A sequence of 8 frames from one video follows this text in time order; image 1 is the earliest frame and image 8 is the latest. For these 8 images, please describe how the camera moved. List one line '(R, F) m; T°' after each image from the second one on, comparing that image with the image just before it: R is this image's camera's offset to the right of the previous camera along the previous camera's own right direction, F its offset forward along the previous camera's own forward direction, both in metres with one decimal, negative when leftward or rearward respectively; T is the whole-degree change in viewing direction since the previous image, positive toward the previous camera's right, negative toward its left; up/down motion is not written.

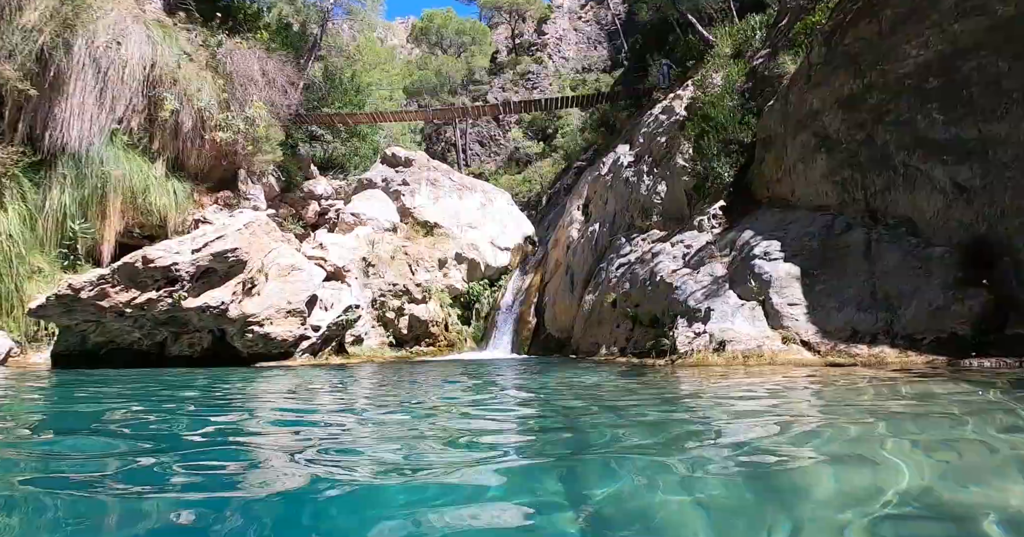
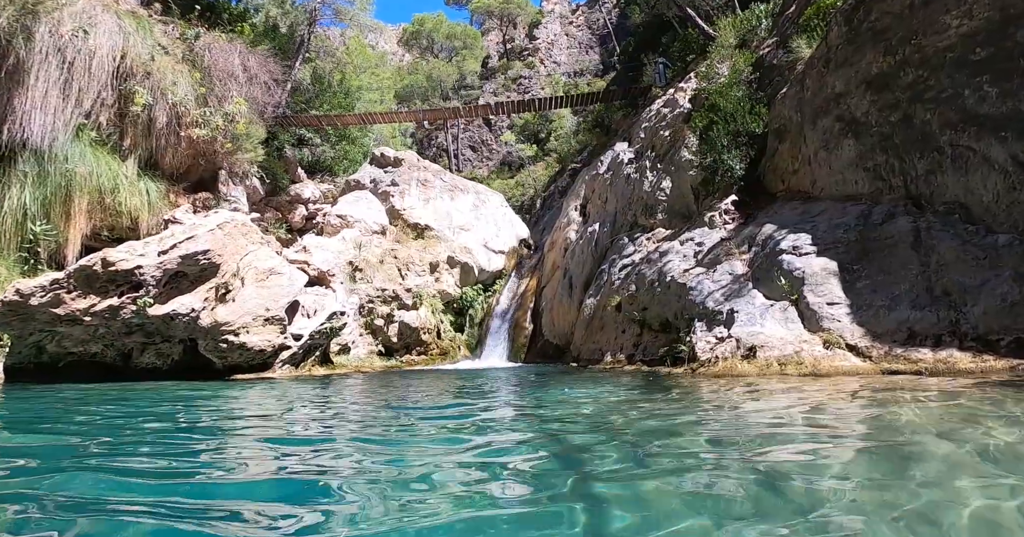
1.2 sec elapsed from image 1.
(-0.1, +0.9) m; +1°
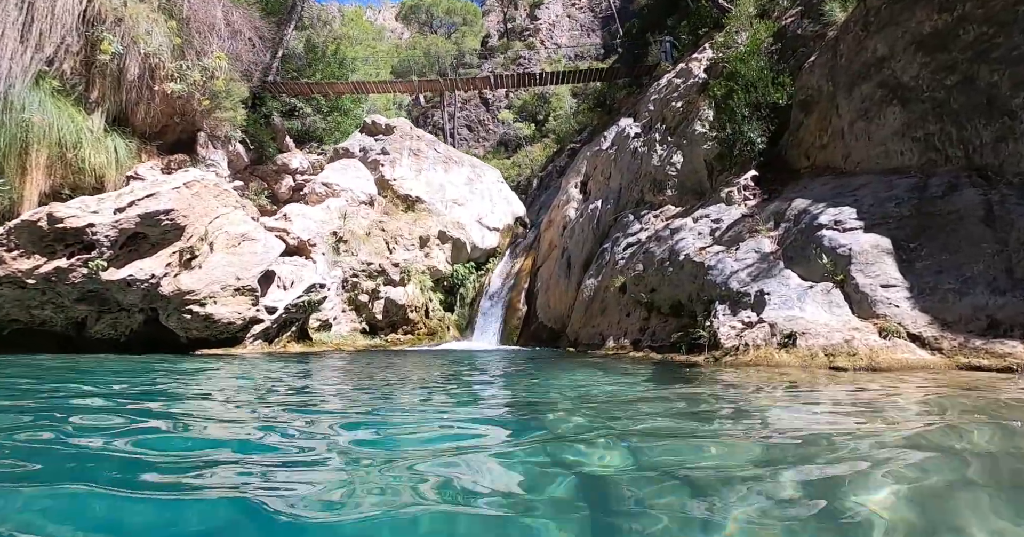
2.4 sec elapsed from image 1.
(-0.1, +1.0) m; +1°
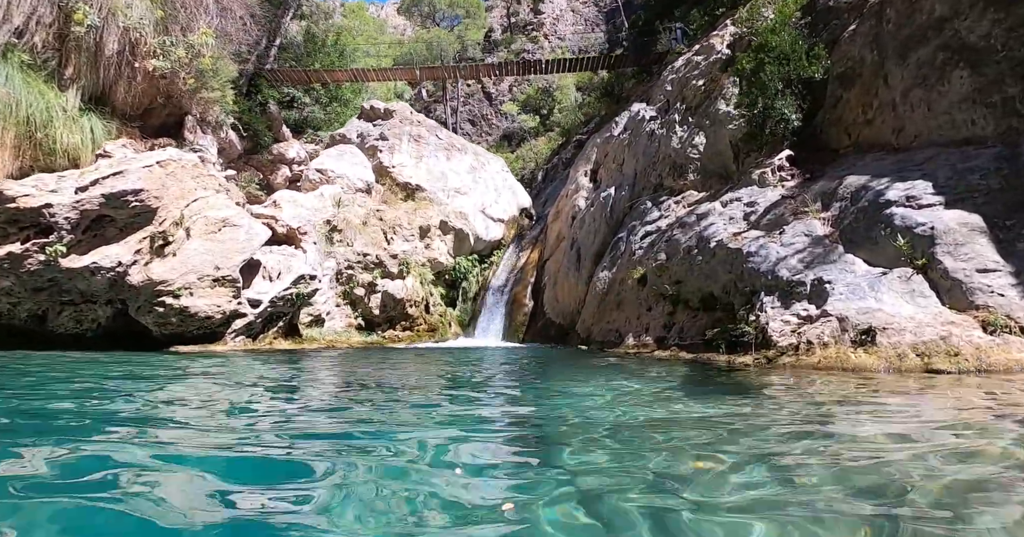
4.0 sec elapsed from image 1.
(-0.1, +1.0) m; 0°
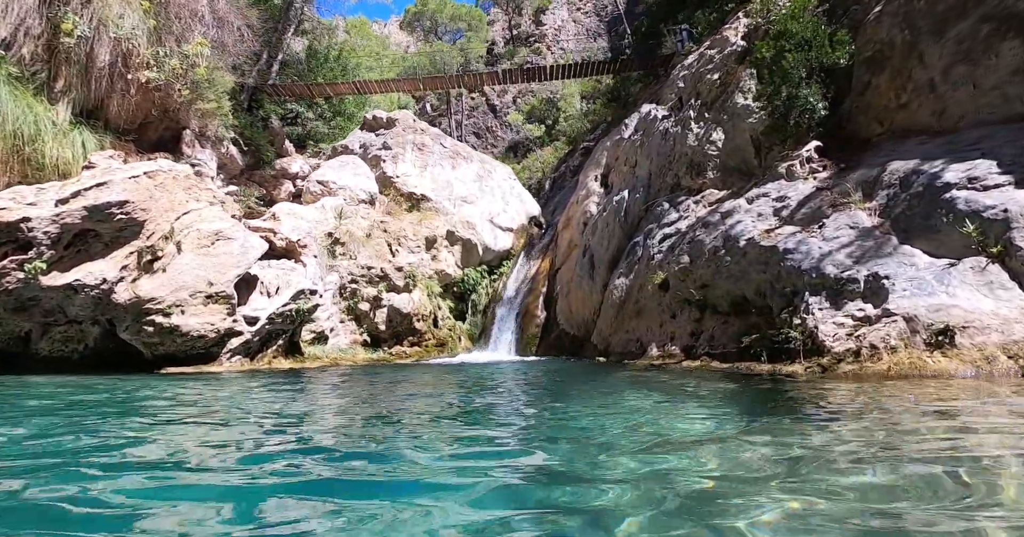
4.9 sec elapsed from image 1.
(0.0, +0.6) m; -1°
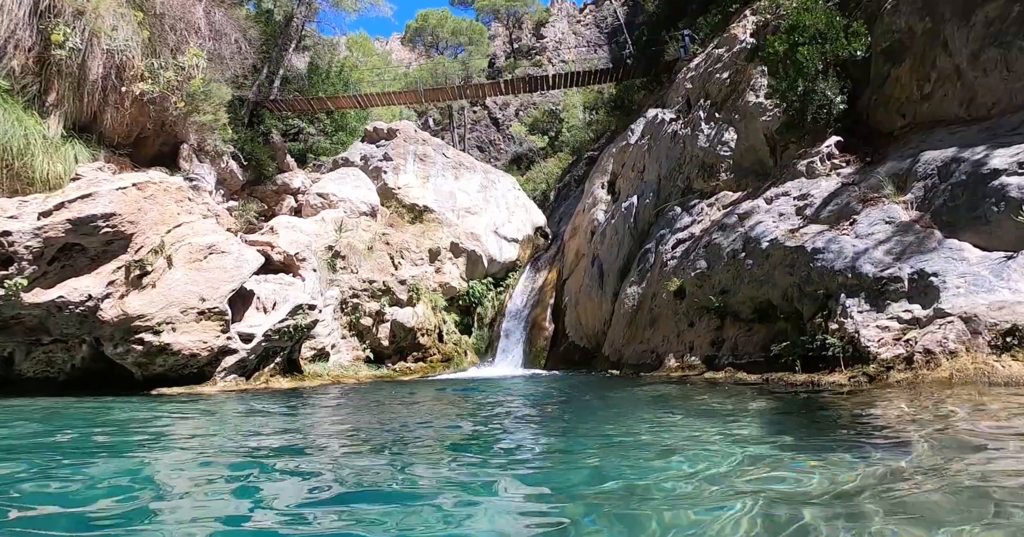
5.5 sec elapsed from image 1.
(0.0, +0.4) m; -1°
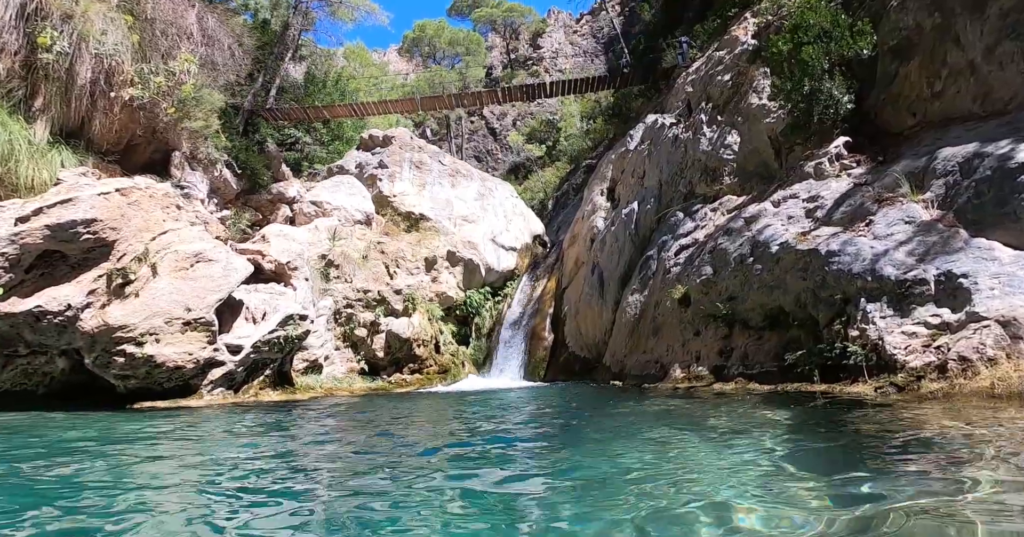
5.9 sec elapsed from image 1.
(0.0, +0.3) m; 0°
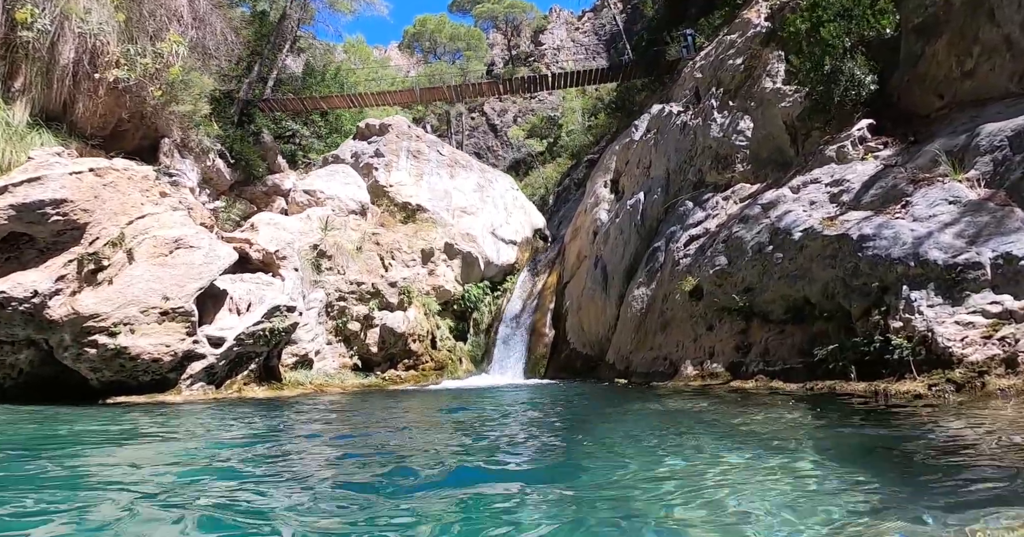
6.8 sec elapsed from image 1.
(0.0, +0.5) m; 0°
